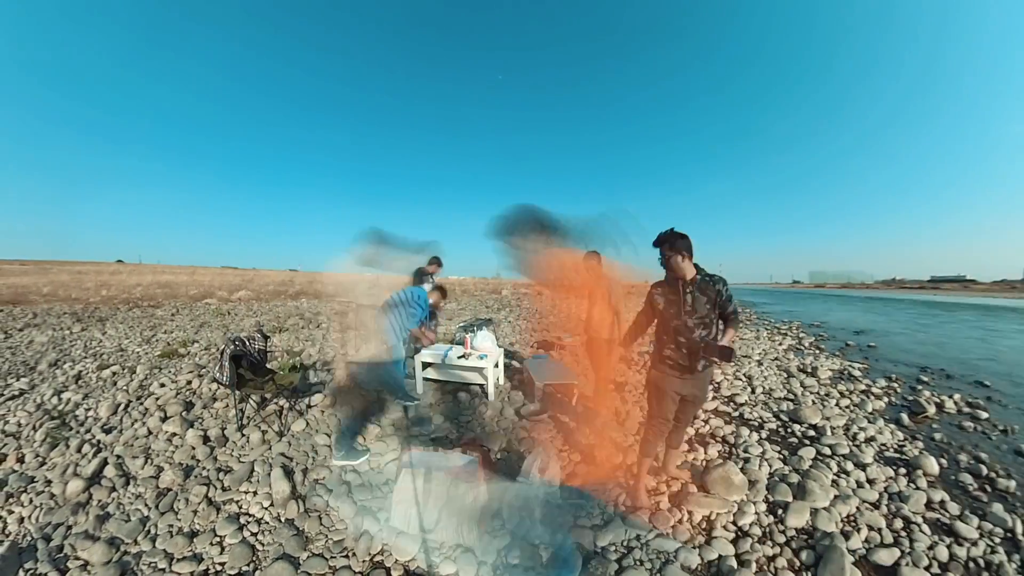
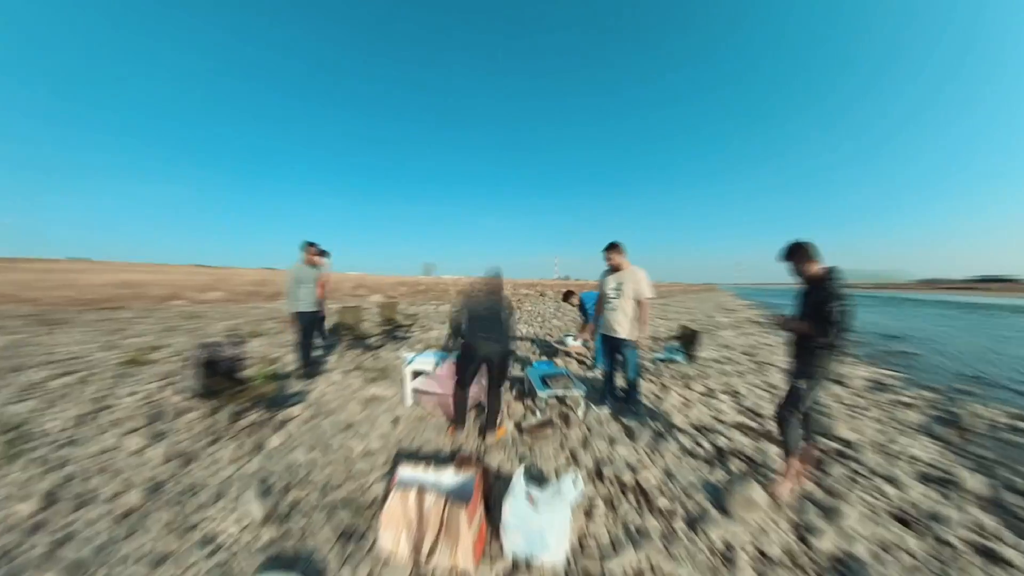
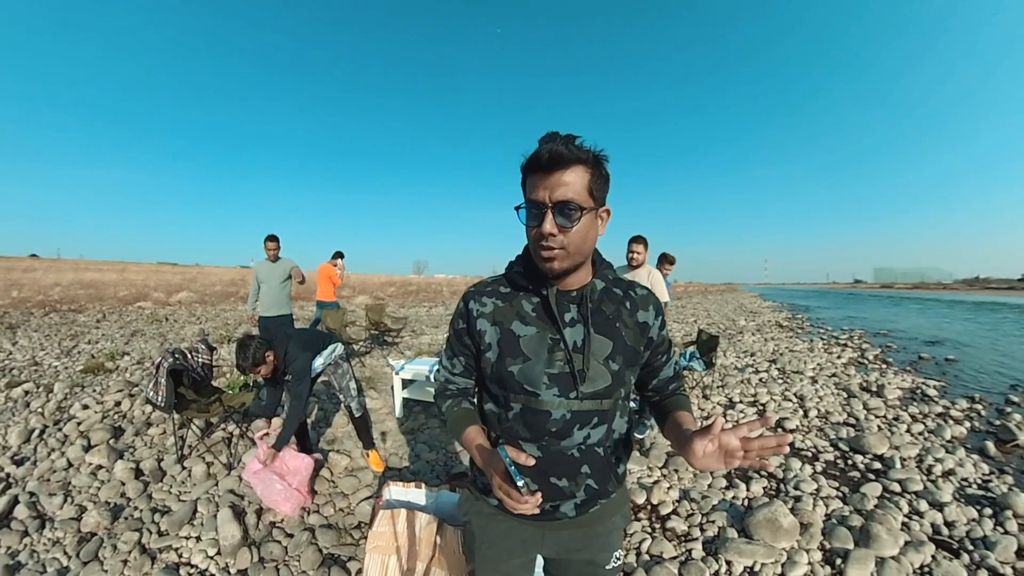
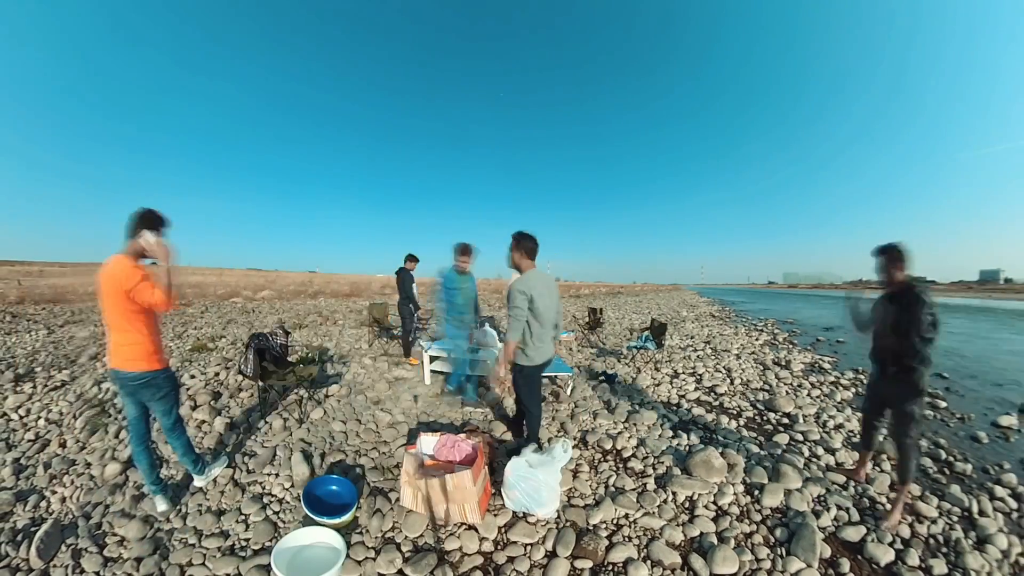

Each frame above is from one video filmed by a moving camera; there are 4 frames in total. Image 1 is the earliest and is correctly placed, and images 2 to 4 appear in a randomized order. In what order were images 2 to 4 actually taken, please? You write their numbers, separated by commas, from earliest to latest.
4, 2, 3
